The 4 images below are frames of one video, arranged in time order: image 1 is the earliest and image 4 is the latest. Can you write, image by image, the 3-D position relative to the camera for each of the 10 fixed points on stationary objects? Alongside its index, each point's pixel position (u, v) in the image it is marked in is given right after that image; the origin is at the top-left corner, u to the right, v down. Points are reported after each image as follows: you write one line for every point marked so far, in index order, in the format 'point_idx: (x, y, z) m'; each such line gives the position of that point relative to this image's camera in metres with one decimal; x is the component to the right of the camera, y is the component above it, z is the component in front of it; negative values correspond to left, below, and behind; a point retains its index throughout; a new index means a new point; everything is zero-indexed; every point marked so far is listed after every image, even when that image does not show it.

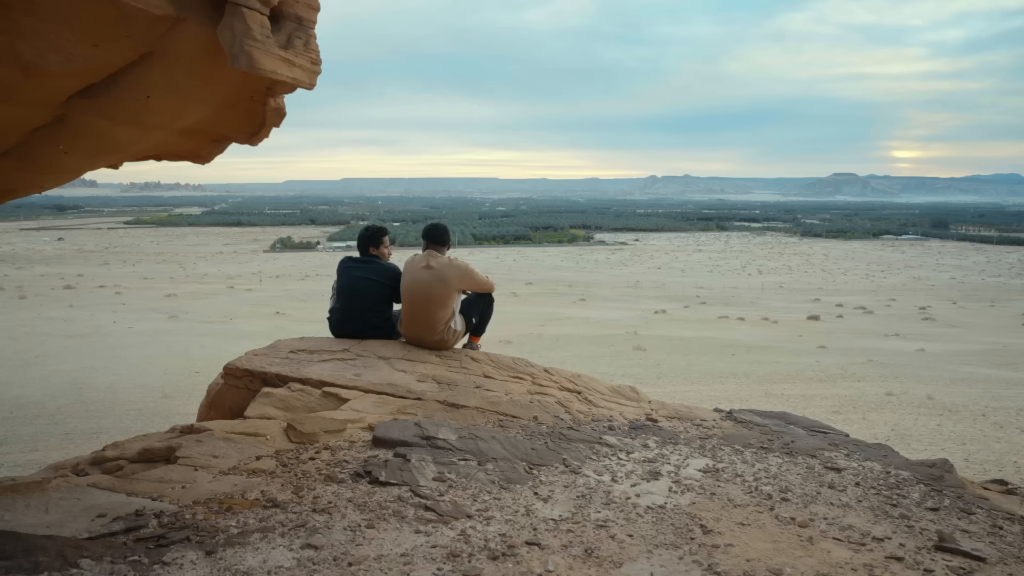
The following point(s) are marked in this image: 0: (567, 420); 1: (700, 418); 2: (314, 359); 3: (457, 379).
0: (+0.3, -0.8, +4.3) m
1: (+1.2, -0.8, +4.5) m
2: (-1.4, -0.5, +5.0) m
3: (-0.4, -0.6, +4.8) m
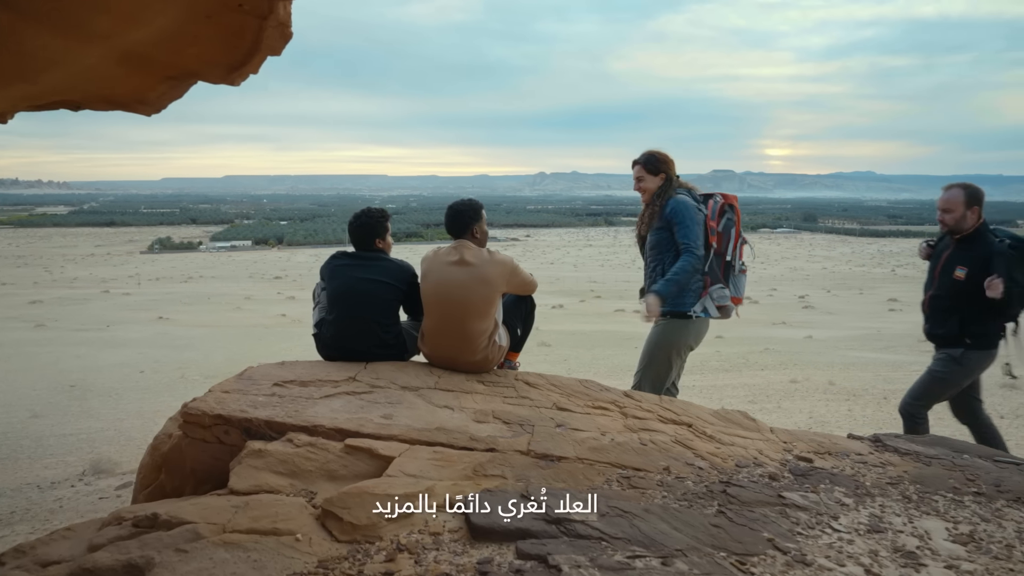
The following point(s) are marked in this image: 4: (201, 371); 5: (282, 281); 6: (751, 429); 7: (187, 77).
0: (+0.8, -0.8, +3.1) m
1: (+1.7, -0.8, +3.4) m
2: (-1.0, -0.5, +3.6) m
3: (+0.1, -0.6, +3.5) m
4: (-4.1, -1.0, +9.3) m
5: (-5.9, +0.2, +18.0) m
6: (+1.2, -0.7, +3.7) m
7: (-1.4, +0.9, +3.0) m
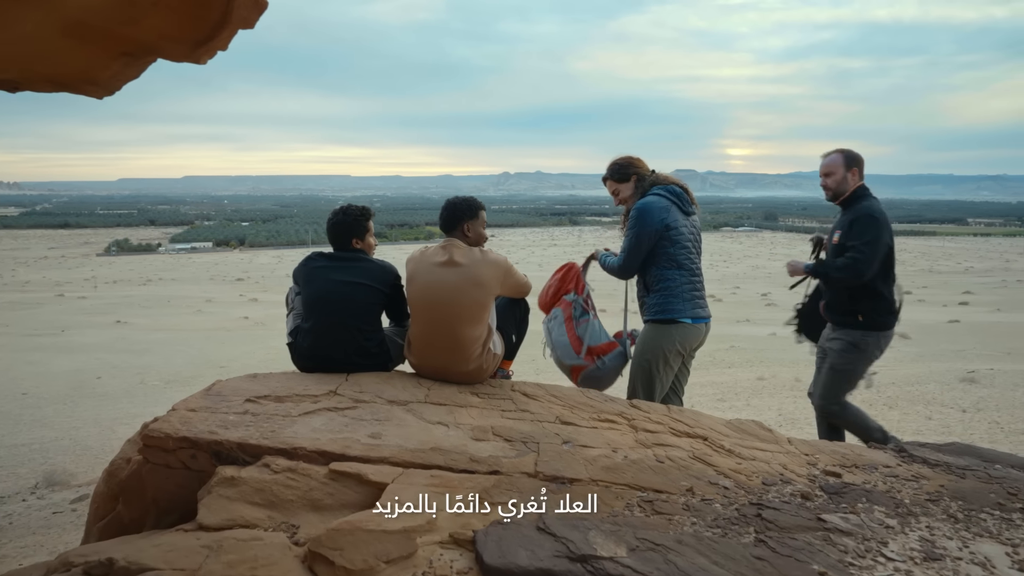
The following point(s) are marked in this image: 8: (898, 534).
0: (+0.9, -0.8, +2.8) m
1: (+1.7, -0.8, +3.2) m
2: (-1.0, -0.6, +3.2) m
3: (+0.1, -0.6, +3.1) m
4: (-4.4, -1.1, +8.8) m
5: (-6.6, +0.1, +17.4) m
6: (+1.2, -0.7, +3.4) m
7: (-1.4, +0.9, +2.7) m
8: (+1.3, -0.9, +2.5) m
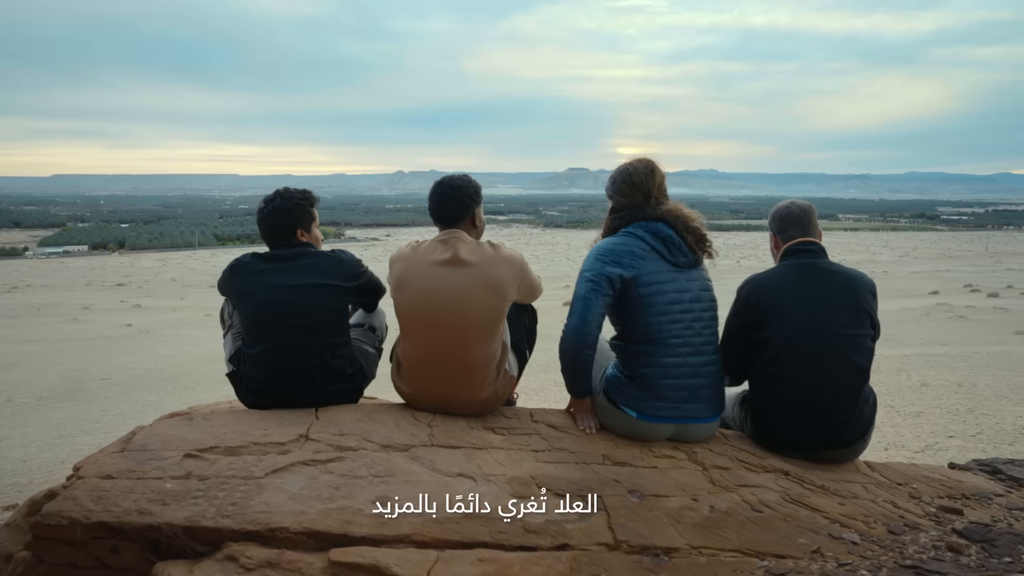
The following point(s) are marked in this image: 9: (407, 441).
0: (+1.1, -0.8, +2.1) m
1: (+1.8, -0.8, +2.7) m
2: (-0.8, -0.6, +2.3) m
3: (+0.2, -0.6, +2.4) m
4: (-5.0, -1.2, +7.4) m
5: (-8.3, 0.0, +15.6) m
6: (+1.3, -0.7, +2.8) m
7: (-1.2, +0.8, +1.7) m
8: (+1.6, -0.8, +1.9) m
9: (-0.4, -0.6, +2.6) m
